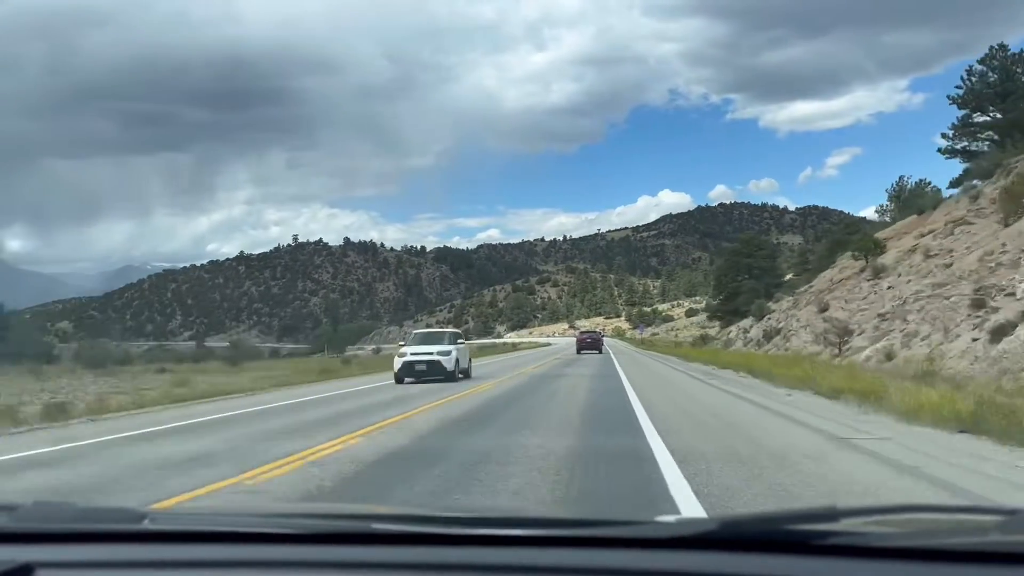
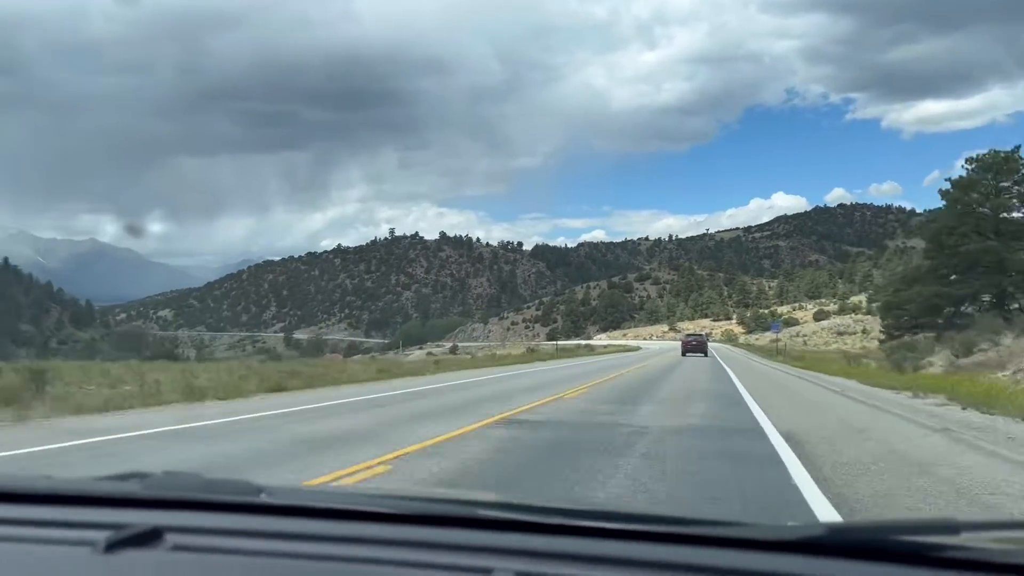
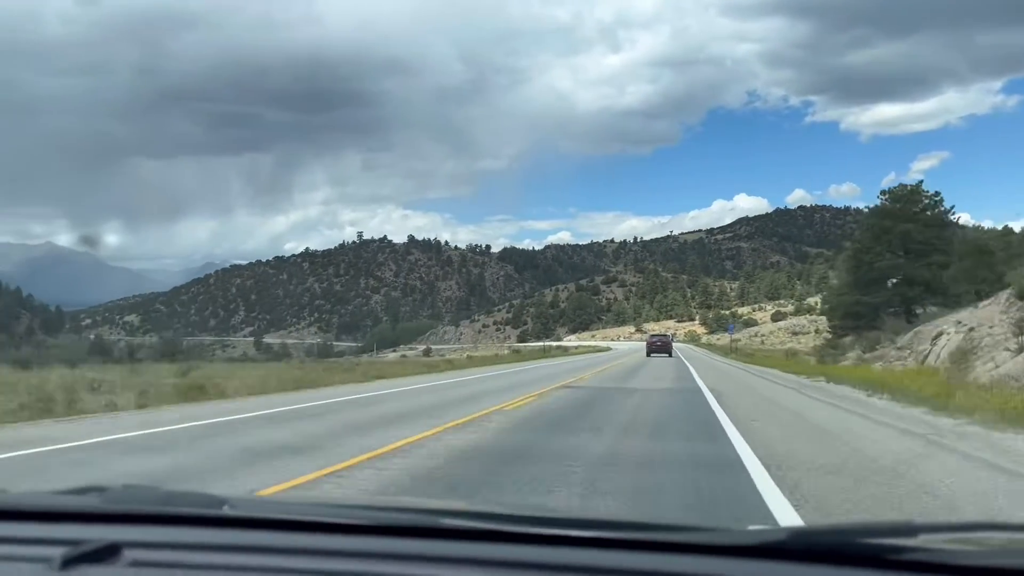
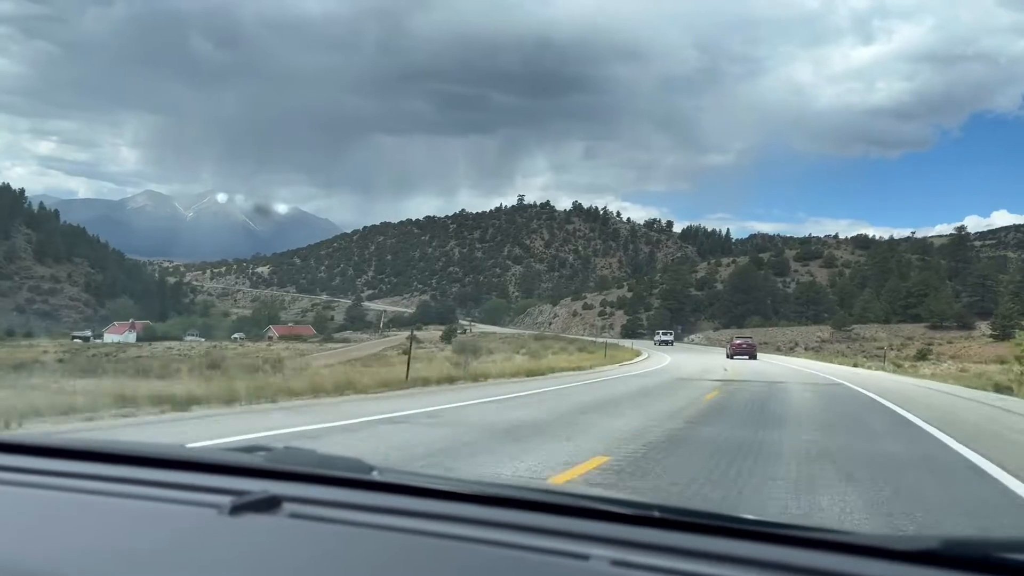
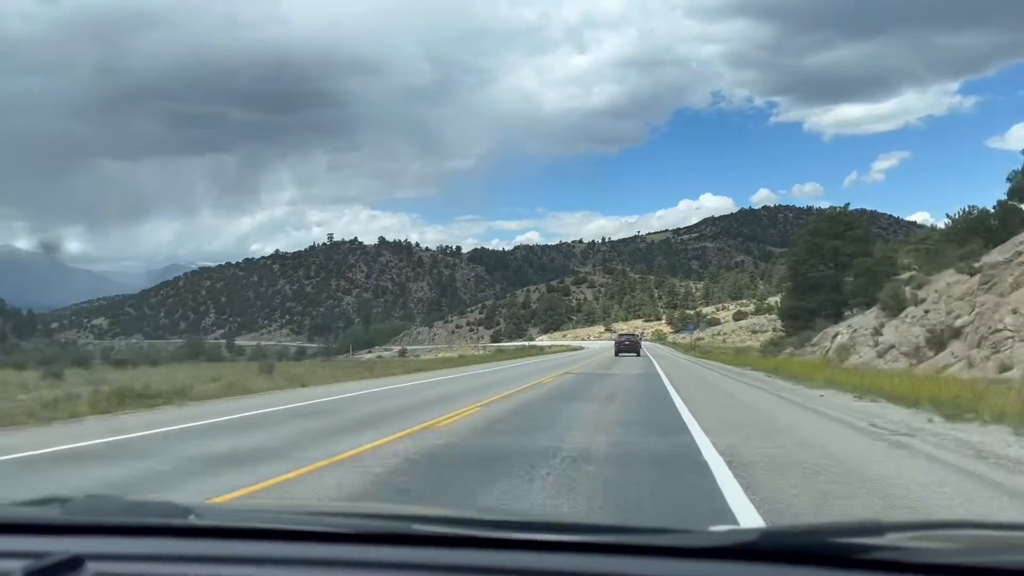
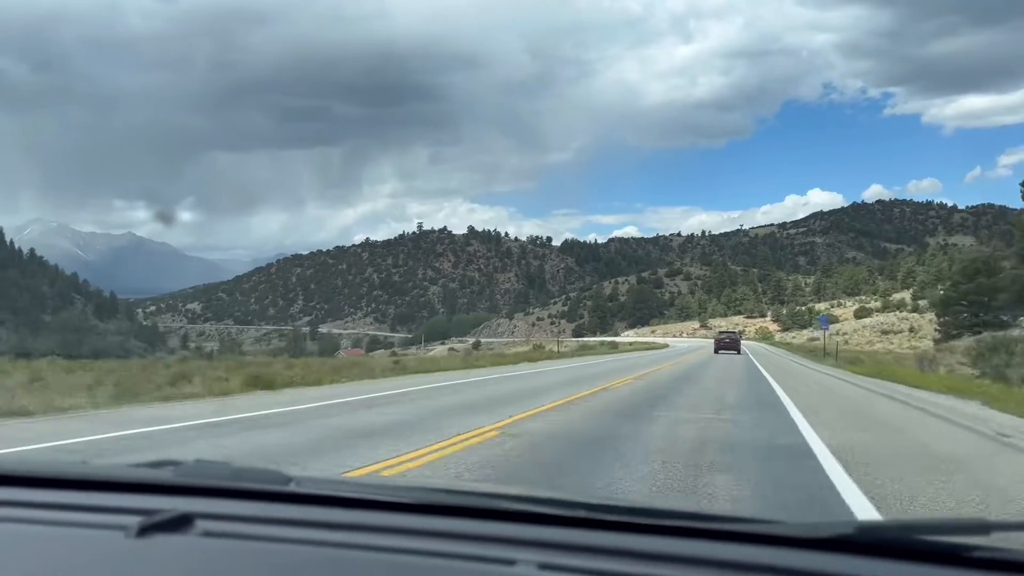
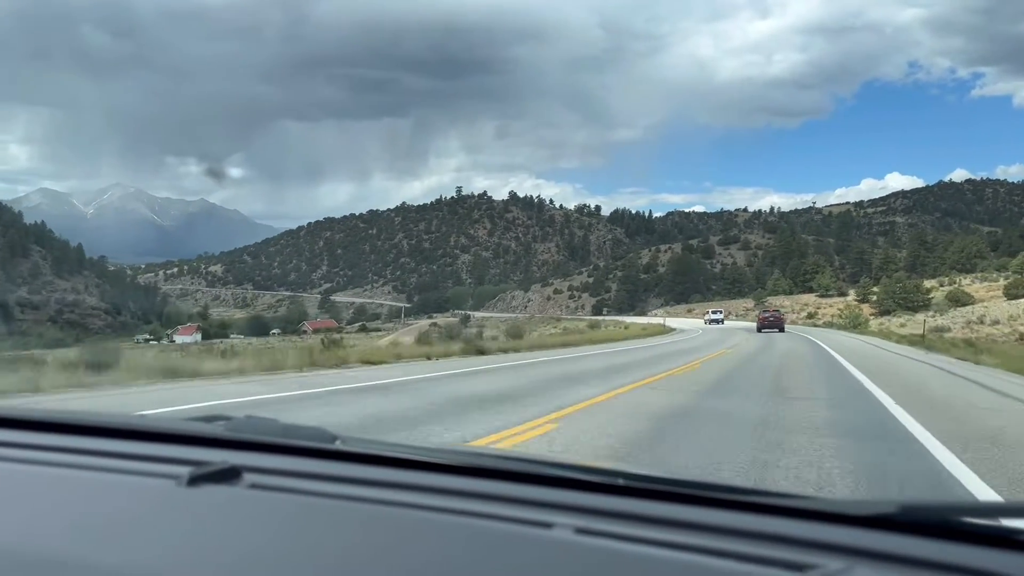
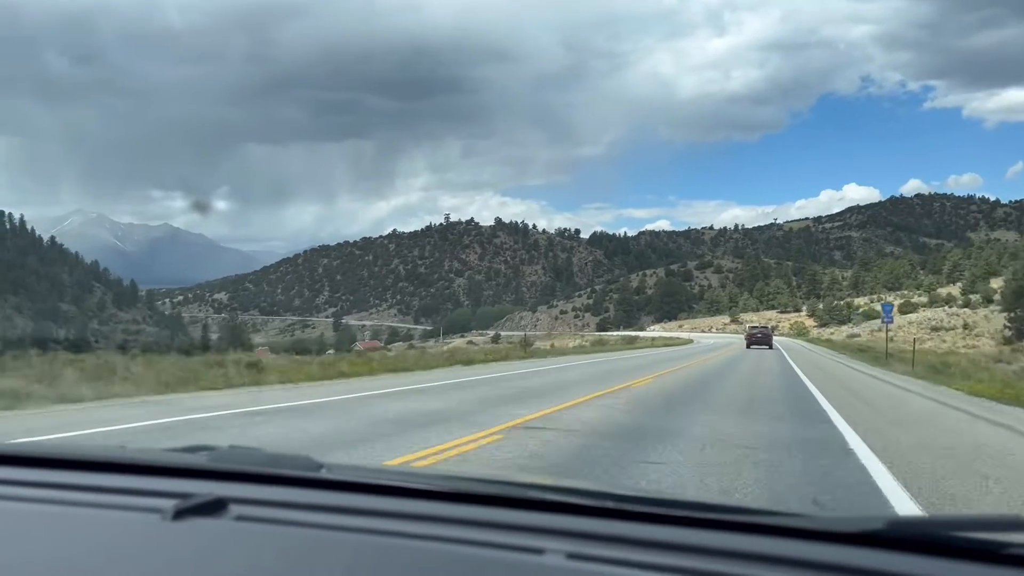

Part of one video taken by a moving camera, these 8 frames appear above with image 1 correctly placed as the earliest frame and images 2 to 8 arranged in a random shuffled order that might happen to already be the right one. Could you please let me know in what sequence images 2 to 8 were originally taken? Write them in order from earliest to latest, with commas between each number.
5, 3, 2, 6, 8, 7, 4
